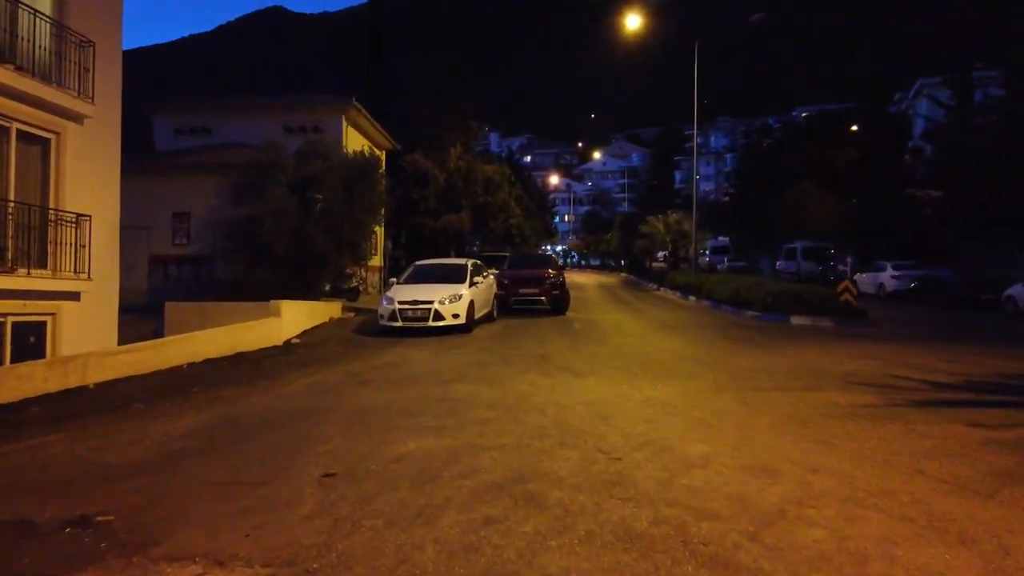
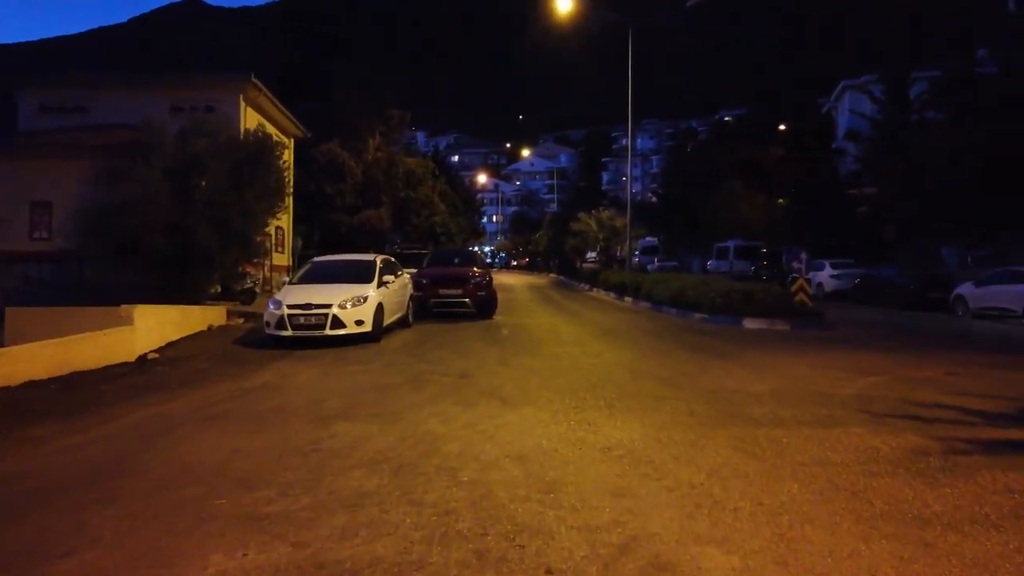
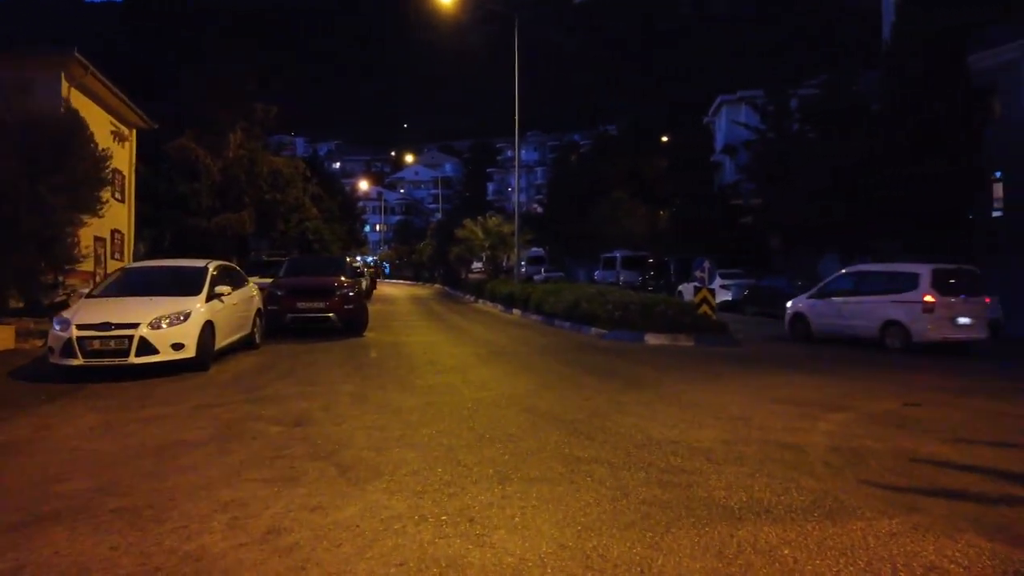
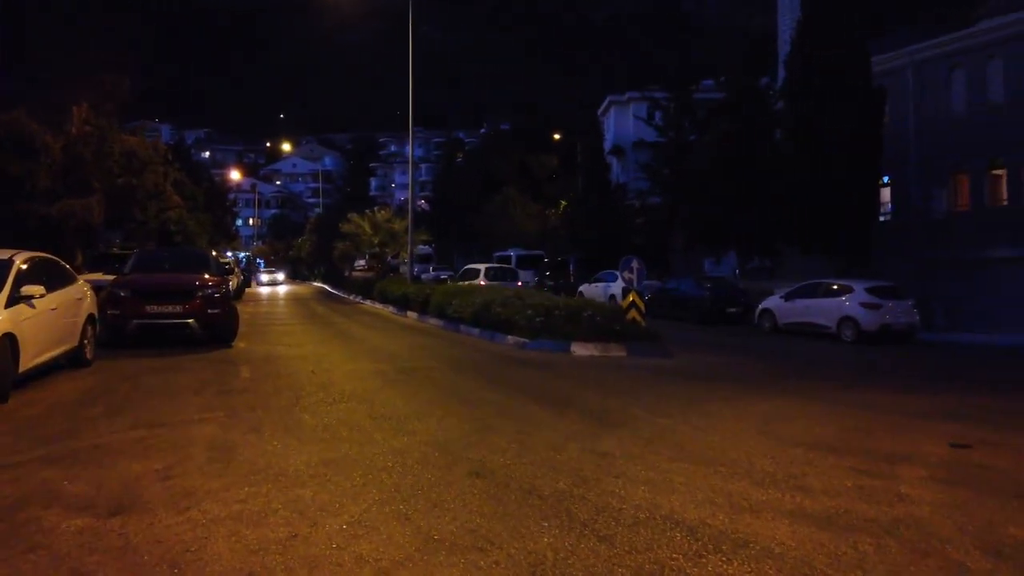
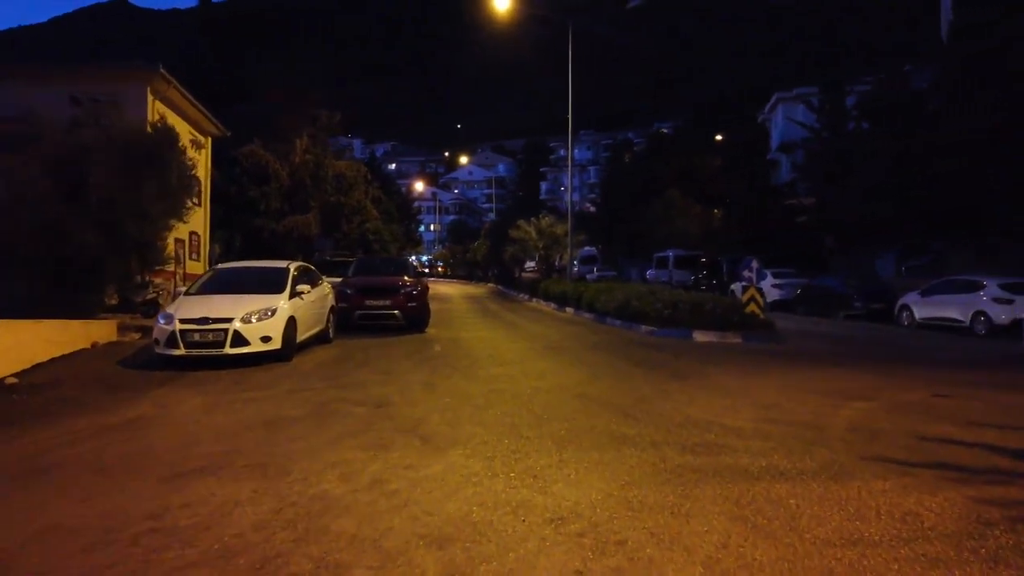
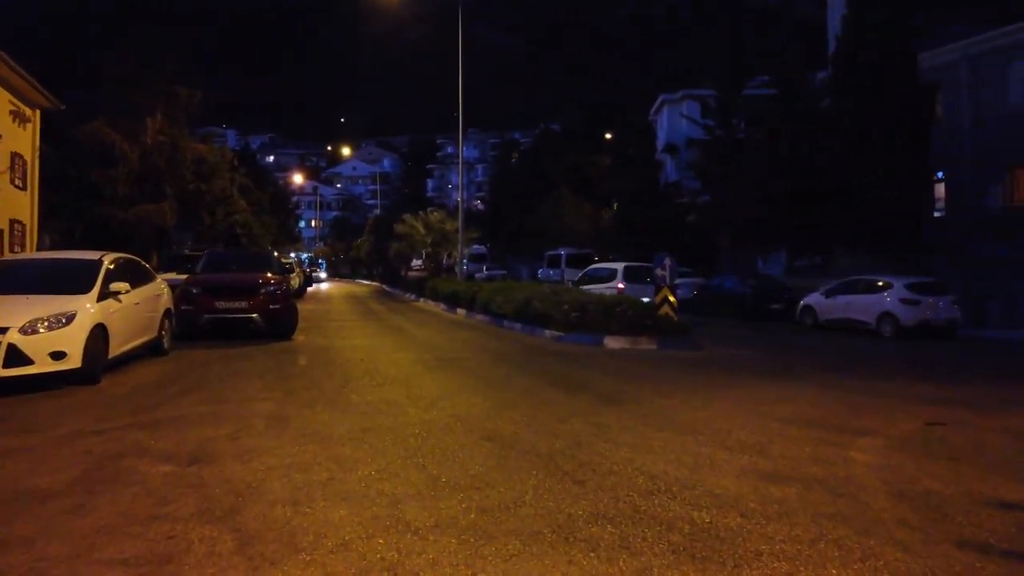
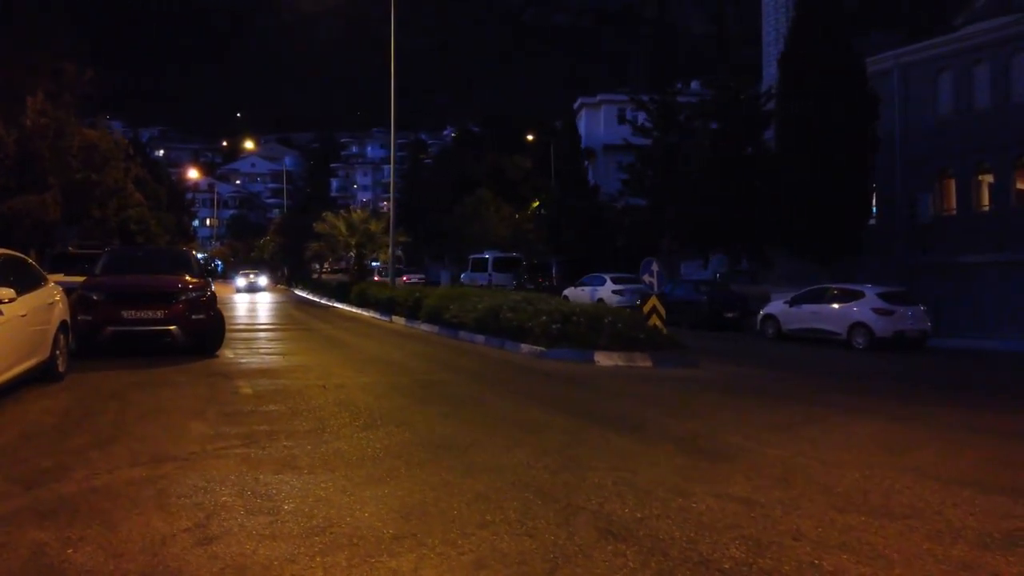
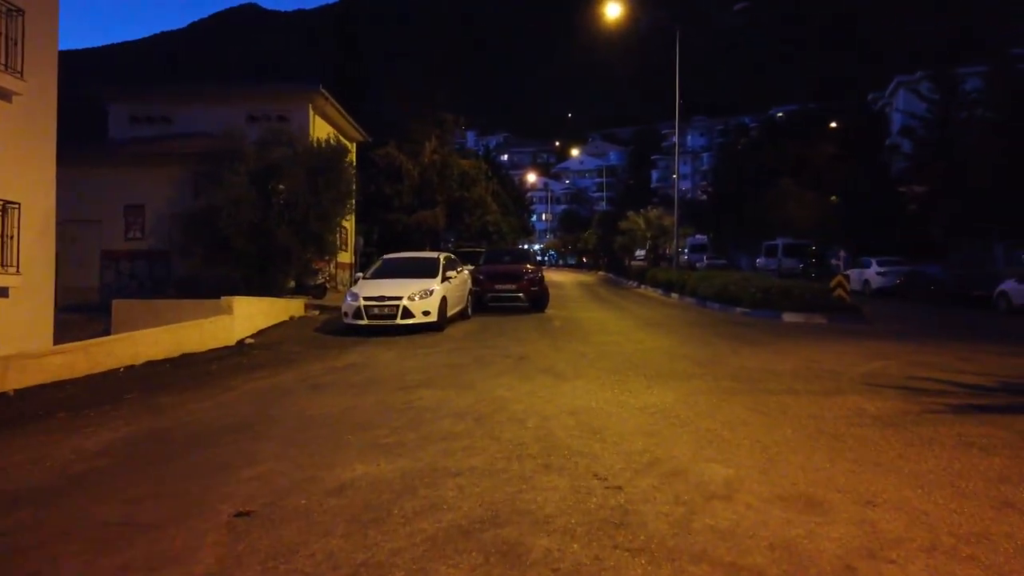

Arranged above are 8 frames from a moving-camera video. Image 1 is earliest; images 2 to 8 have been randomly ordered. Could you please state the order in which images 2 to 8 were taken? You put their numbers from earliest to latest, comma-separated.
8, 2, 5, 3, 6, 4, 7
